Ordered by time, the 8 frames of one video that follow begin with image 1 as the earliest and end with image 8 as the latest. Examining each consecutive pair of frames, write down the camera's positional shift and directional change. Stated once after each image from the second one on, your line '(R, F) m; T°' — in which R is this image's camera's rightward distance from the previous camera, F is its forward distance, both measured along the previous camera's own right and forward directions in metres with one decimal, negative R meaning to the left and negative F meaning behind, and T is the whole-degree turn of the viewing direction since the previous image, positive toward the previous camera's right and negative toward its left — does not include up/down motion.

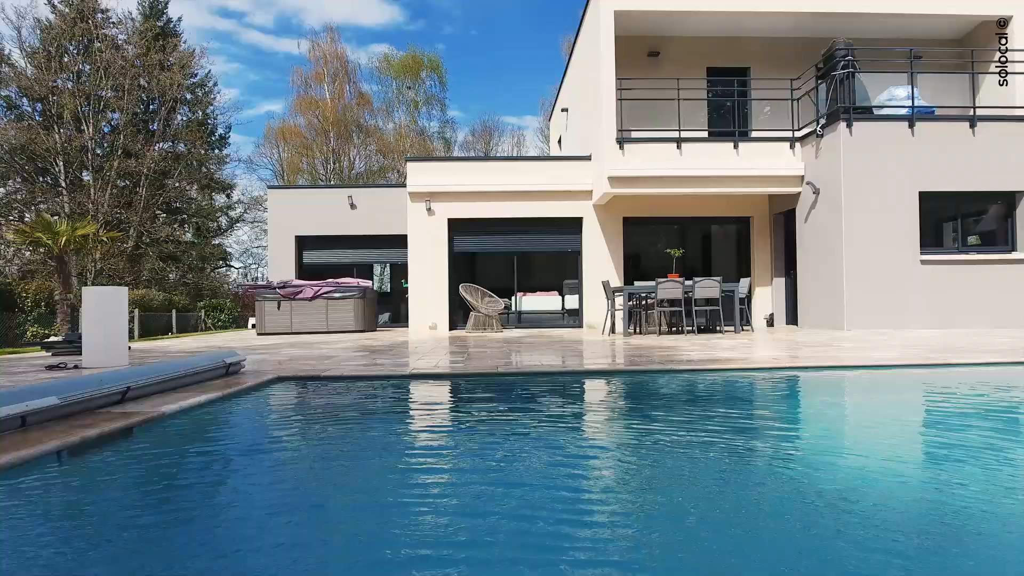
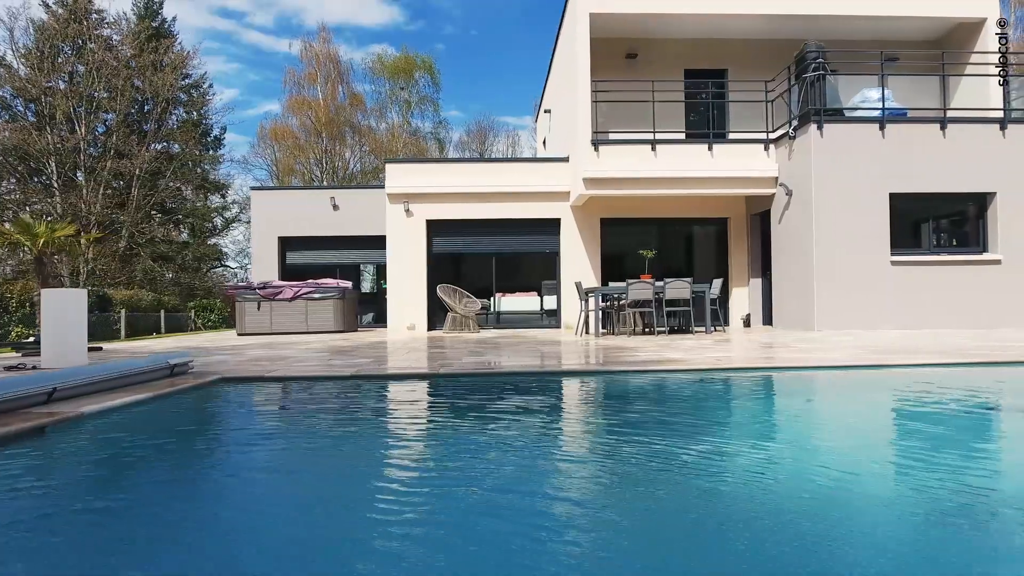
(+0.4, -0.1) m; 0°
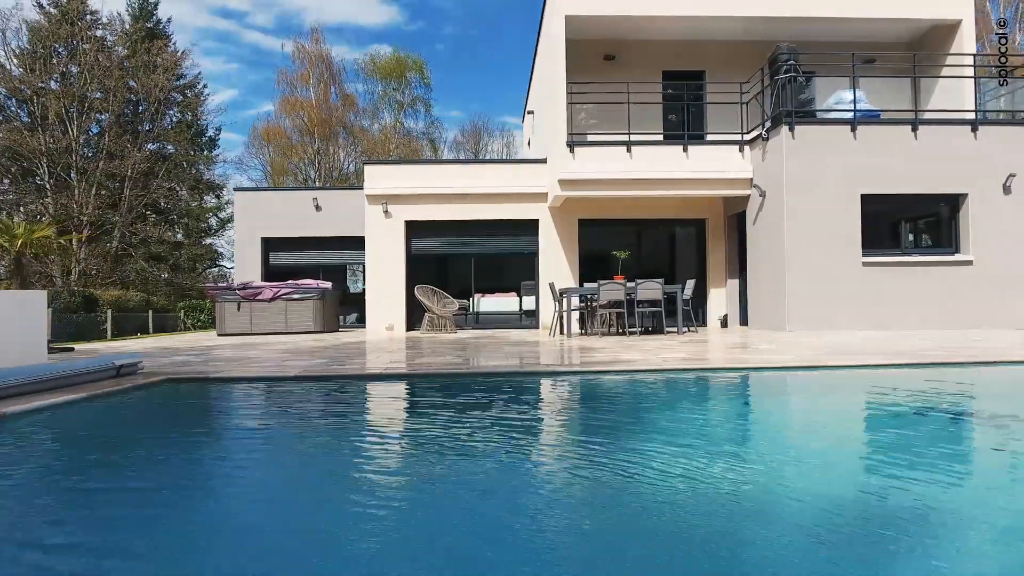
(+0.4, -0.1) m; 0°
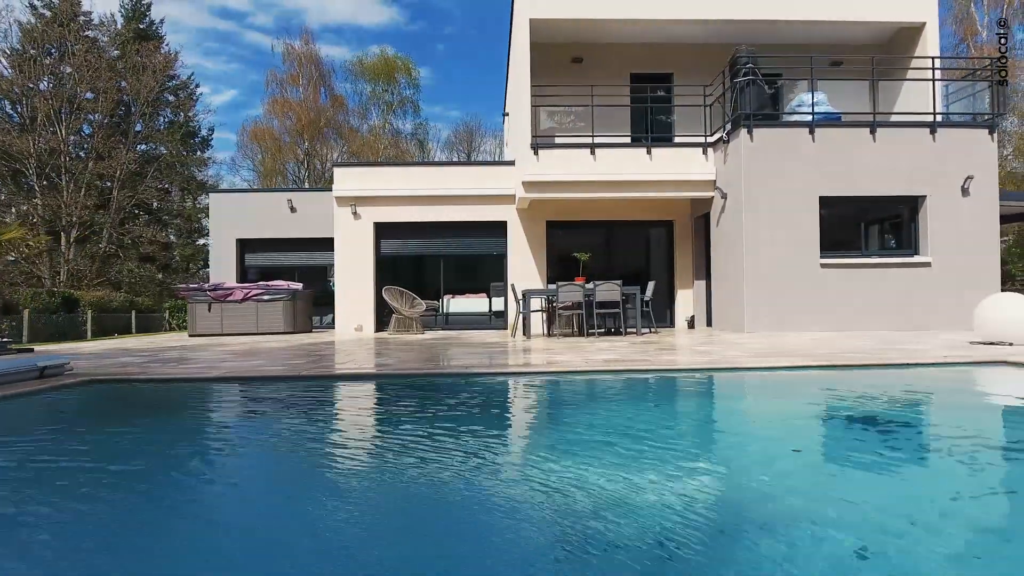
(+0.7, -0.1) m; 0°
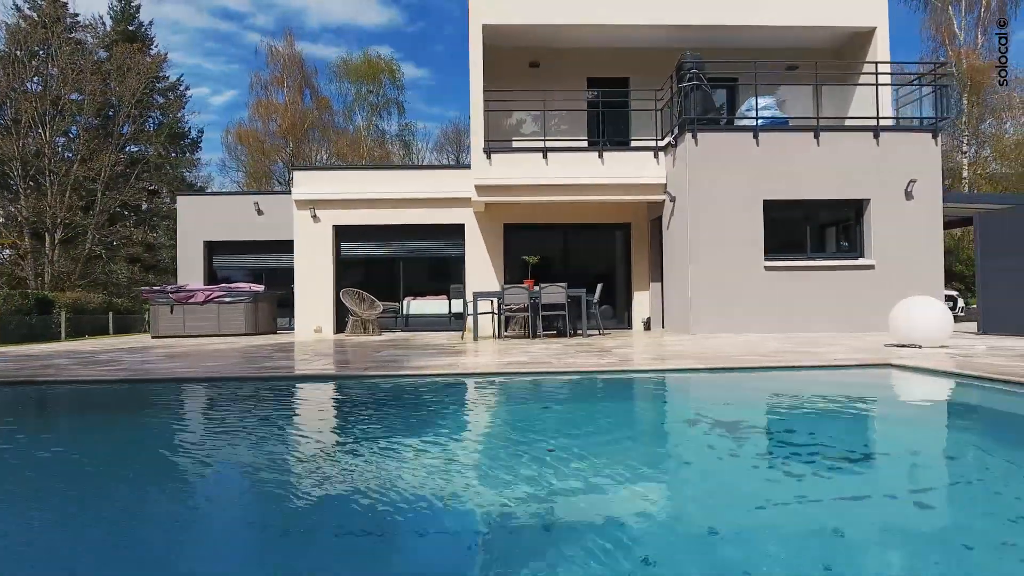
(+0.9, -0.1) m; 0°
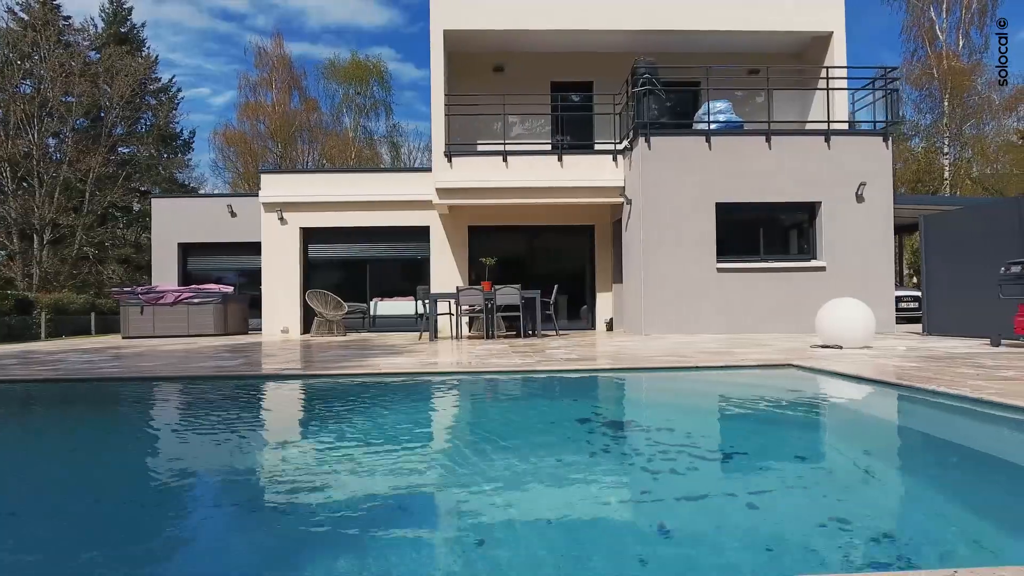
(+0.7, -0.2) m; 0°
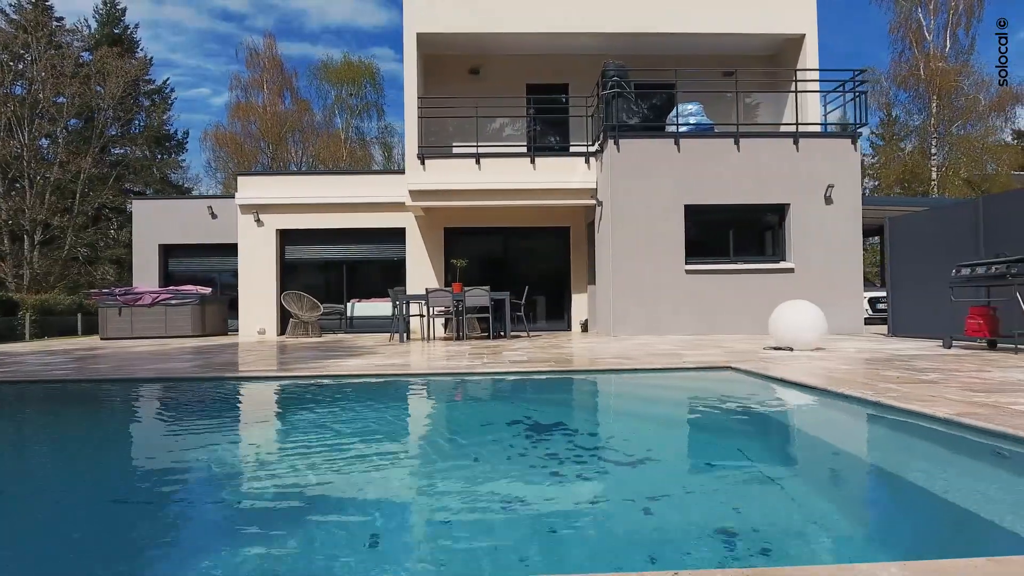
(+0.5, -0.1) m; 0°
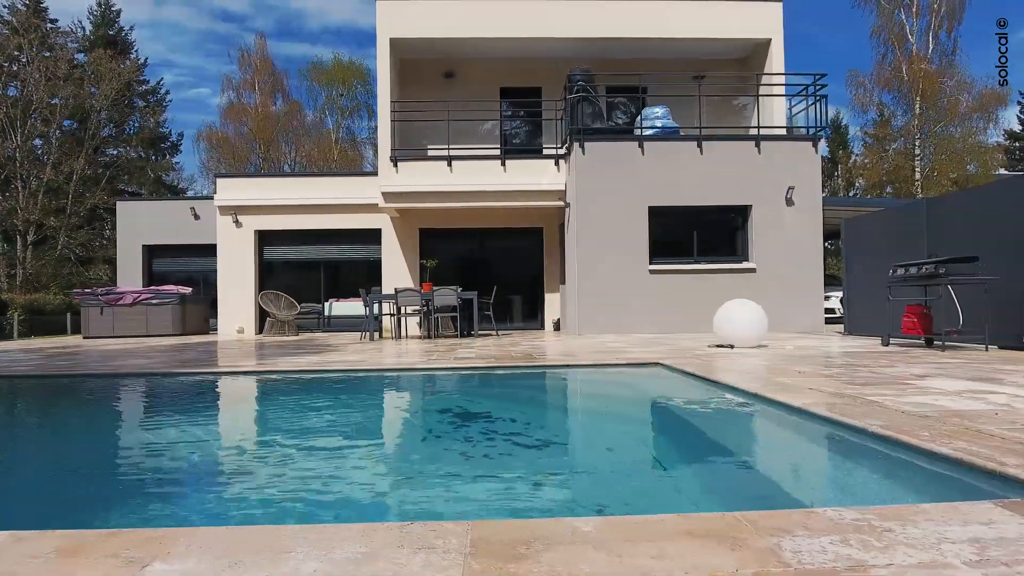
(+0.6, -0.3) m; 0°
